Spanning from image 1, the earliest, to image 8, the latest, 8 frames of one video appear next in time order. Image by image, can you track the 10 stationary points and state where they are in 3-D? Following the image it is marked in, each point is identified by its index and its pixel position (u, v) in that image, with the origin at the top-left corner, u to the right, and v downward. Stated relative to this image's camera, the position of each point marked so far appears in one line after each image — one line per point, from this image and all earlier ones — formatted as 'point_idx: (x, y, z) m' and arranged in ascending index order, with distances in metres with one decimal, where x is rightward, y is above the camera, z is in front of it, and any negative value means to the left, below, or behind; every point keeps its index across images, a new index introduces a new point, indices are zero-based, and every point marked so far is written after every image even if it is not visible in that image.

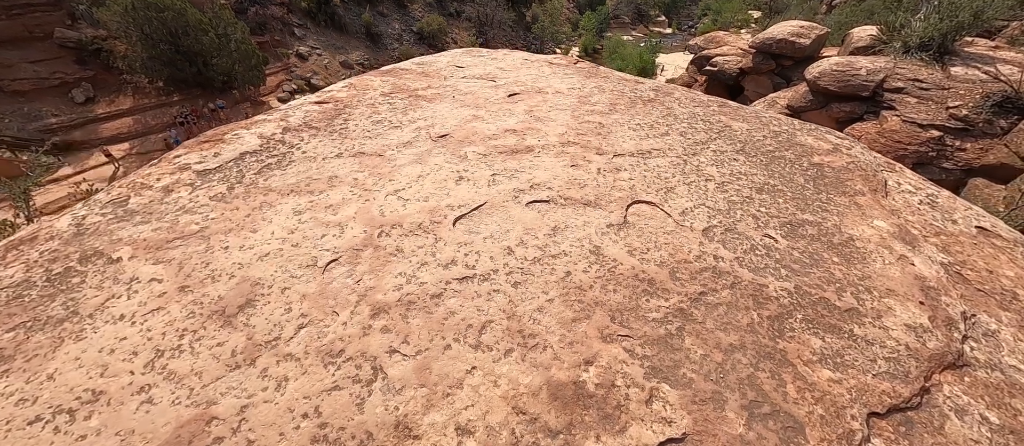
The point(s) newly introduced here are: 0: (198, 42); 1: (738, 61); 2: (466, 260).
0: (-16.1, +9.7, +19.5) m
1: (+6.9, +4.9, +11.2) m
2: (-0.2, -0.1, +1.4) m
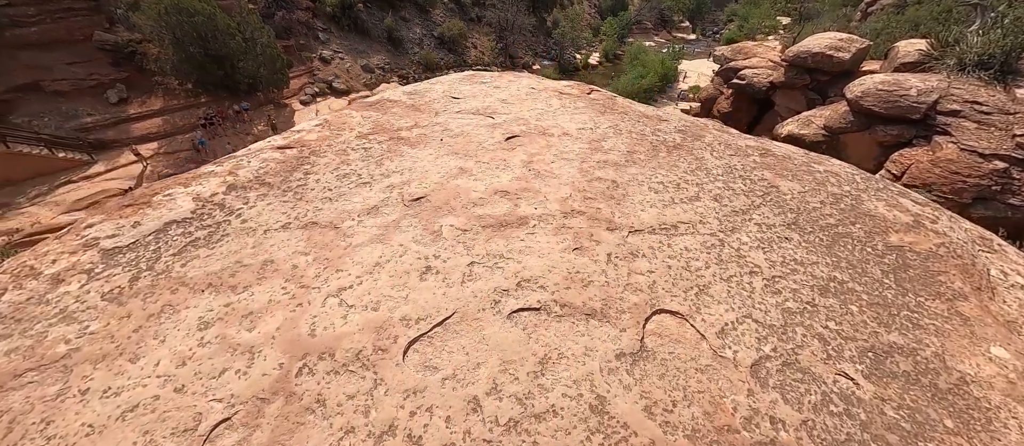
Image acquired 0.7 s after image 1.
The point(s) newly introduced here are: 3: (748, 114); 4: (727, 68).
0: (-15.1, +9.6, +19.8) m
1: (+7.3, +4.2, +10.5) m
2: (-0.3, -0.5, +1.0) m
3: (+7.2, +3.4, +11.3) m
4: (+7.0, +5.1, +12.1) m
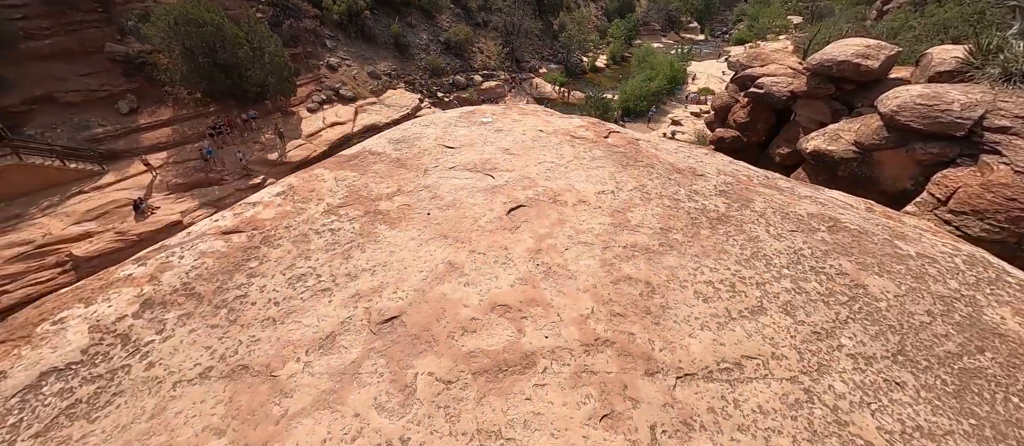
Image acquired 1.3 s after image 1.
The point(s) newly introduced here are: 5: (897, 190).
0: (-14.8, +8.9, +19.7) m
1: (+7.5, +3.8, +9.9) m
2: (-0.3, -1.0, +0.5) m
3: (+7.4, +2.9, +10.7) m
4: (+7.2, +4.6, +11.5) m
5: (+7.4, +0.6, +7.0) m
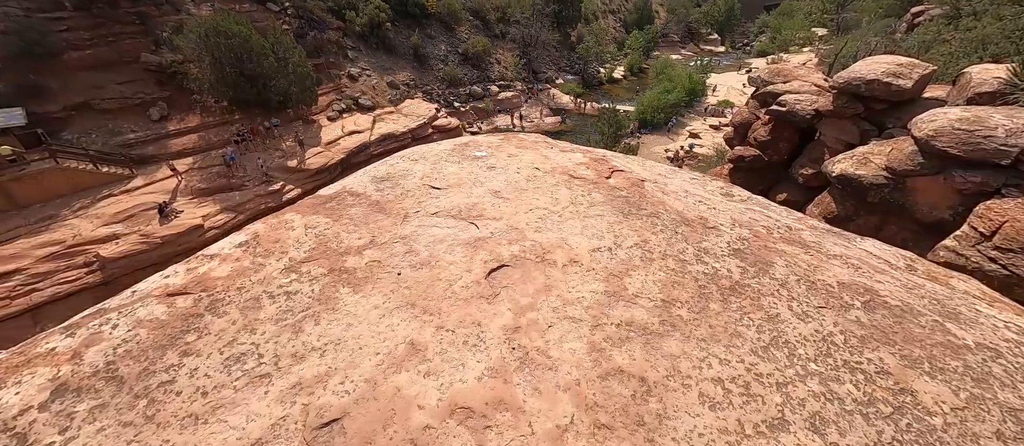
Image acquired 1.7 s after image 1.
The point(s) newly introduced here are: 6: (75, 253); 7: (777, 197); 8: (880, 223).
0: (-14.0, +8.5, +20.2) m
1: (+7.8, +3.1, +9.5) m
2: (-0.4, -1.2, +0.3) m
3: (+7.7, +2.2, +10.3) m
4: (+7.6, +3.9, +11.1) m
5: (+7.5, +0.1, +6.5) m
6: (-17.4, -1.0, +15.0) m
7: (+7.5, +0.8, +10.5) m
8: (+7.5, 0.0, +7.5) m
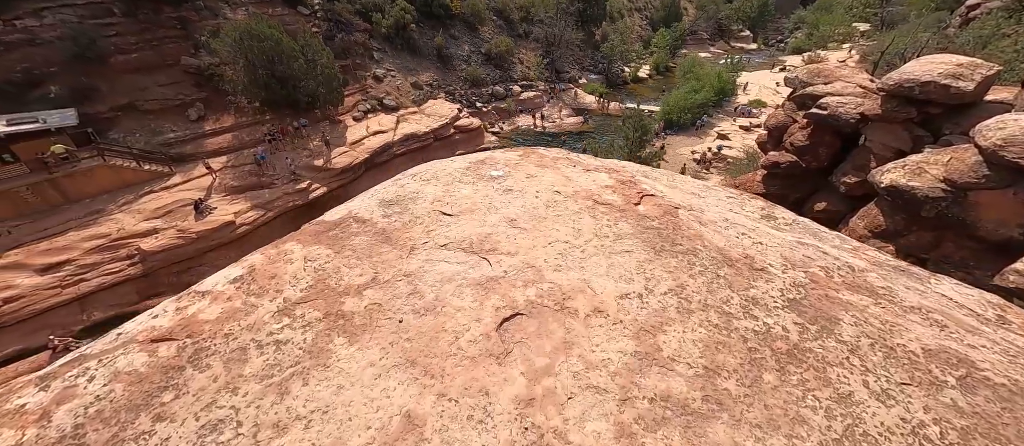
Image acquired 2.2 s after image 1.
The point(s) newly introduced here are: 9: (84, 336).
0: (-12.7, +8.6, +20.8) m
1: (+8.3, +2.8, +8.8) m
2: (-0.5, -1.4, +0.1) m
3: (+8.3, +1.9, +9.6) m
4: (+8.2, +3.7, +10.5) m
5: (+7.8, -0.2, +5.9) m
6: (-16.5, -0.9, +15.7) m
7: (+8.1, +0.5, +9.9) m
8: (+7.8, -0.3, +6.8) m
9: (-16.8, -4.2, +14.9) m
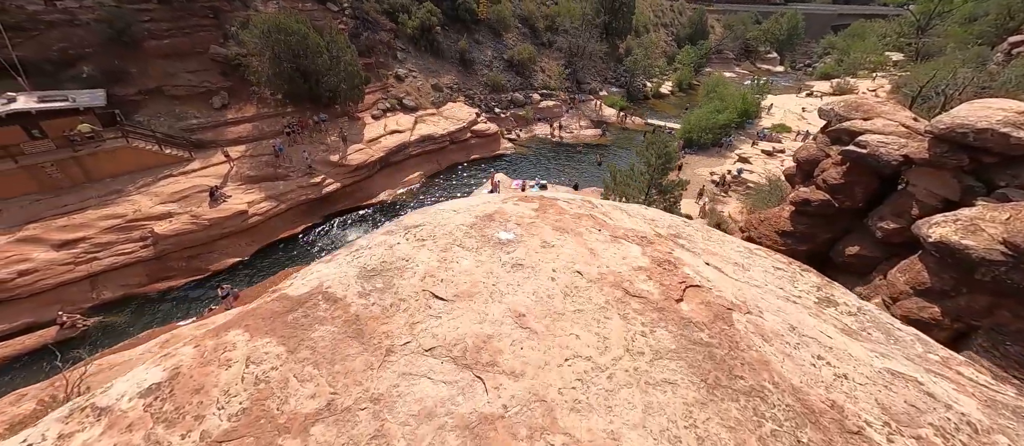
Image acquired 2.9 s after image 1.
0: (-11.5, +8.8, +20.8) m
1: (+8.7, +1.7, +8.2) m
2: (-0.6, -1.8, -0.3) m
3: (+8.6, +0.8, +9.0) m
4: (+8.7, +2.5, +9.8) m
5: (+7.9, -1.2, +5.2) m
6: (-16.2, -0.3, +15.7) m
7: (+8.3, -0.6, +9.2) m
8: (+7.9, -1.4, +6.2) m
9: (-16.7, -3.6, +14.8) m
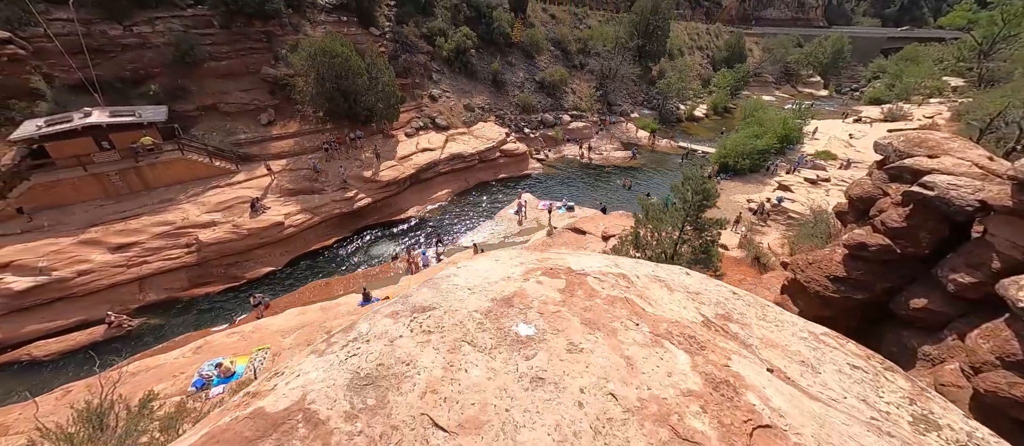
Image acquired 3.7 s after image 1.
0: (-9.7, +7.8, +21.6) m
1: (+9.3, +0.7, +7.3) m
2: (-0.7, -2.1, -0.7) m
3: (+9.2, -0.3, +8.0) m
4: (+9.5, +1.4, +9.0) m
5: (+8.1, -2.1, +4.3) m
6: (-15.1, -0.9, +16.5) m
7: (+8.9, -1.7, +8.3) m
8: (+8.3, -2.3, +5.2) m
9: (-15.8, -4.0, +15.5) m
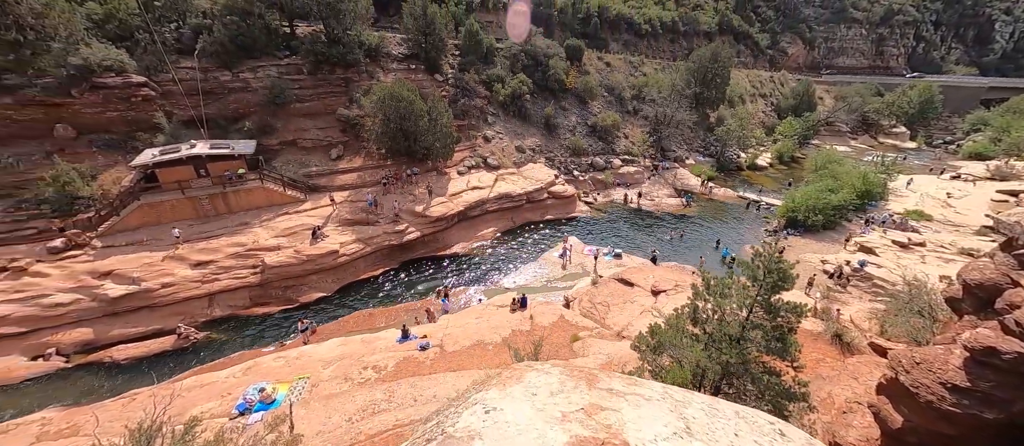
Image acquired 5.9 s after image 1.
0: (-6.5, +5.5, +22.9) m
1: (+10.0, -1.2, +5.7) m
2: (-1.0, -2.5, -1.2) m
3: (+10.0, -2.2, +6.3) m
4: (+10.5, -0.6, +7.3) m
5: (+8.4, -3.5, +2.5) m
6: (-13.0, -2.3, +17.7) m
7: (+9.6, -3.6, +6.4) m
8: (+8.6, -3.8, +3.4) m
9: (-14.1, -5.3, +16.5) m
